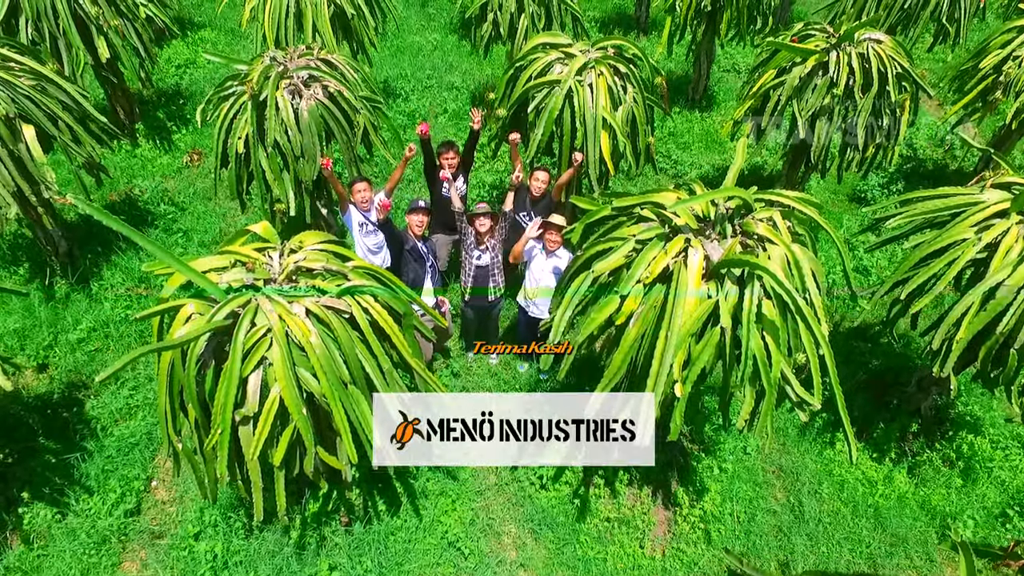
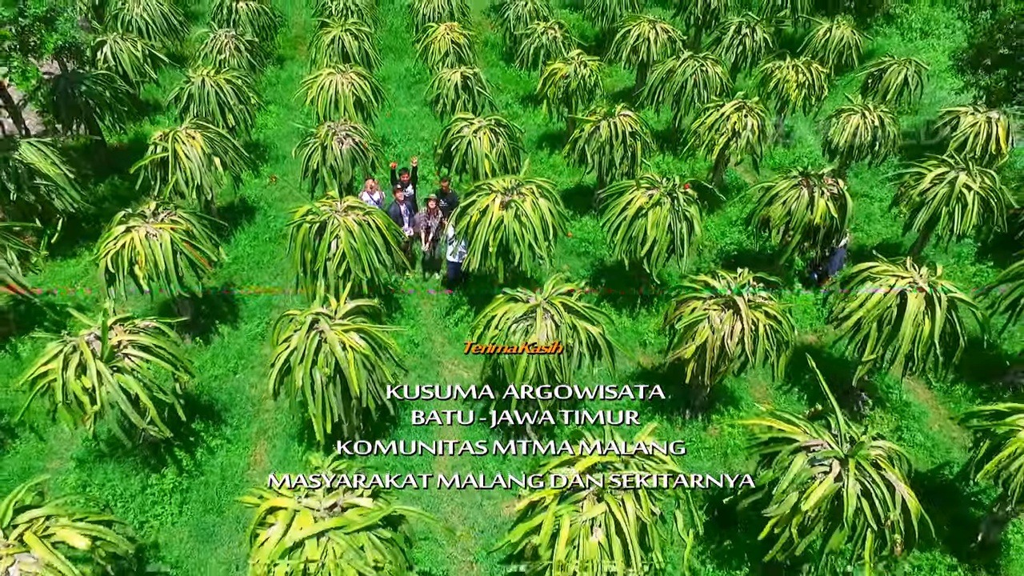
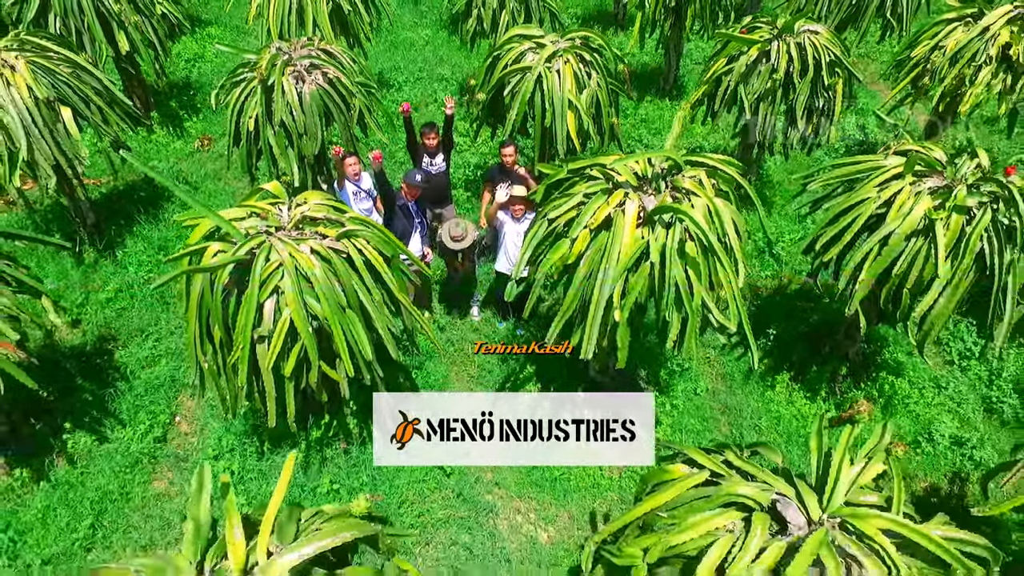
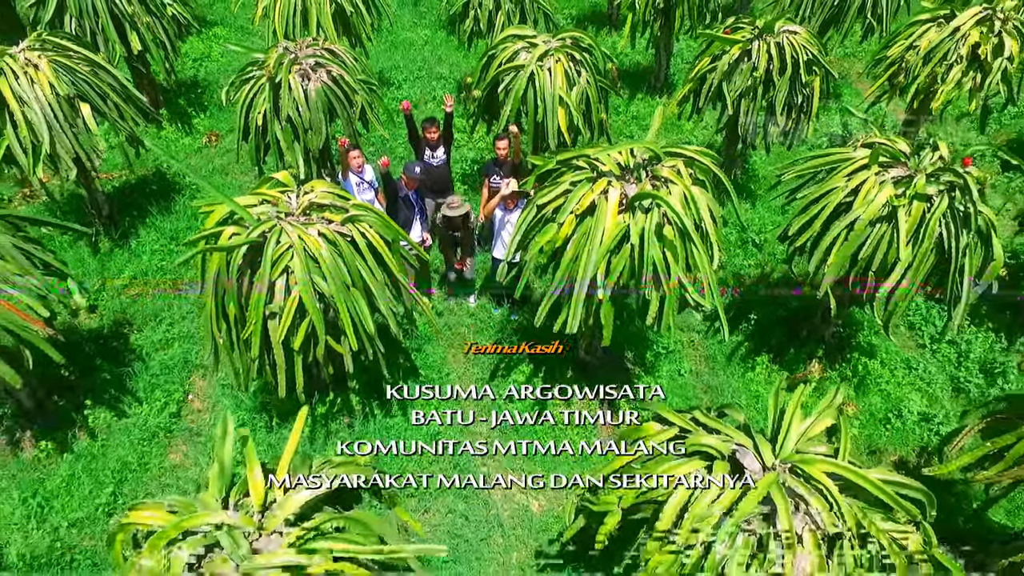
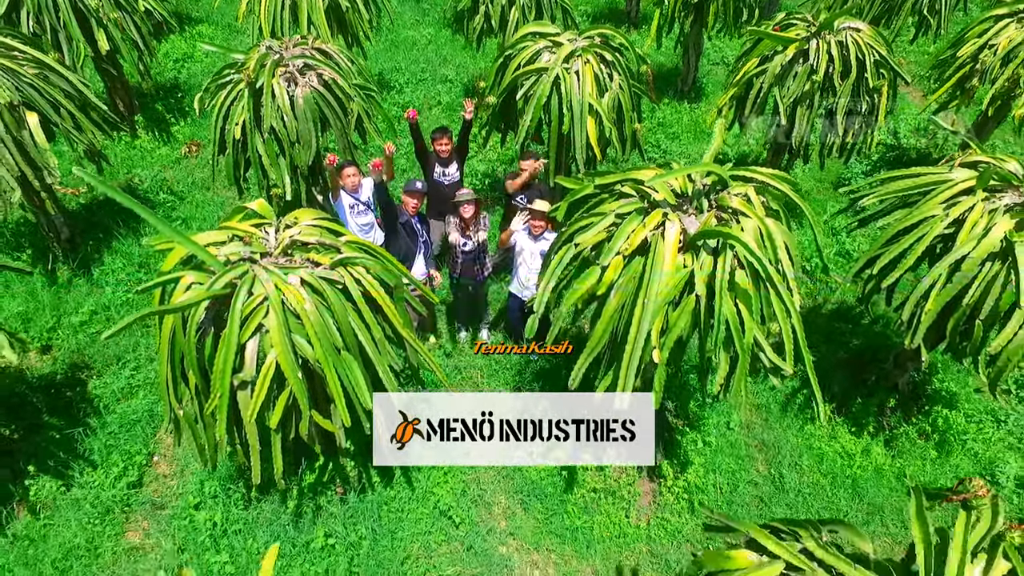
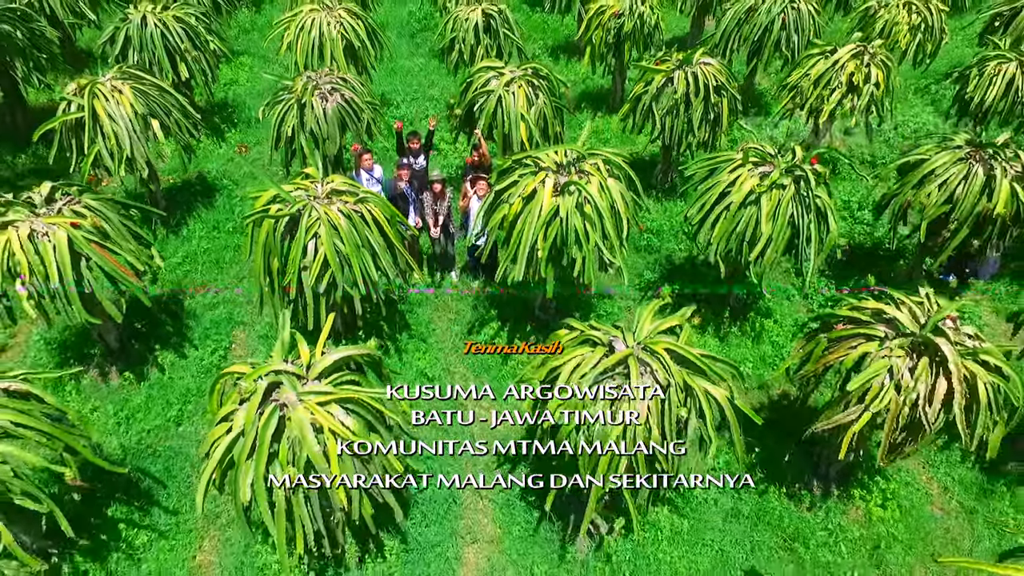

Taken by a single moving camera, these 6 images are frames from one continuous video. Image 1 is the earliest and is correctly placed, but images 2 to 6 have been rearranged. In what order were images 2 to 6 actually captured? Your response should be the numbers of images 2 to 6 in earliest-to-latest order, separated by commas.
5, 3, 4, 6, 2
